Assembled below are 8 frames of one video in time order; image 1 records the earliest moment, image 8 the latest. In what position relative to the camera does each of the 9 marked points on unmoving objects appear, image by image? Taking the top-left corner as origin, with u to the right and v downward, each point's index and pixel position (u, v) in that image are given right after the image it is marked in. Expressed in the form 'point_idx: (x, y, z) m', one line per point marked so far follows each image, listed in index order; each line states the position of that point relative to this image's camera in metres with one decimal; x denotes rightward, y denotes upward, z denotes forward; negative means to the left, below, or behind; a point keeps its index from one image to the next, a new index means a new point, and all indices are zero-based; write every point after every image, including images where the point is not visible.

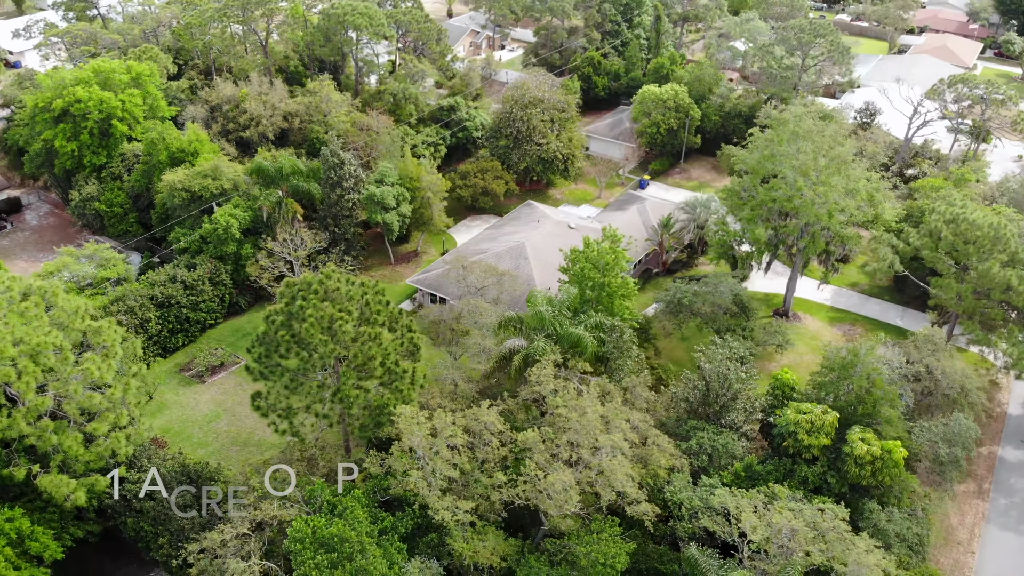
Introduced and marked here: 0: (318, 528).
0: (-4.9, -5.6, +19.2) m
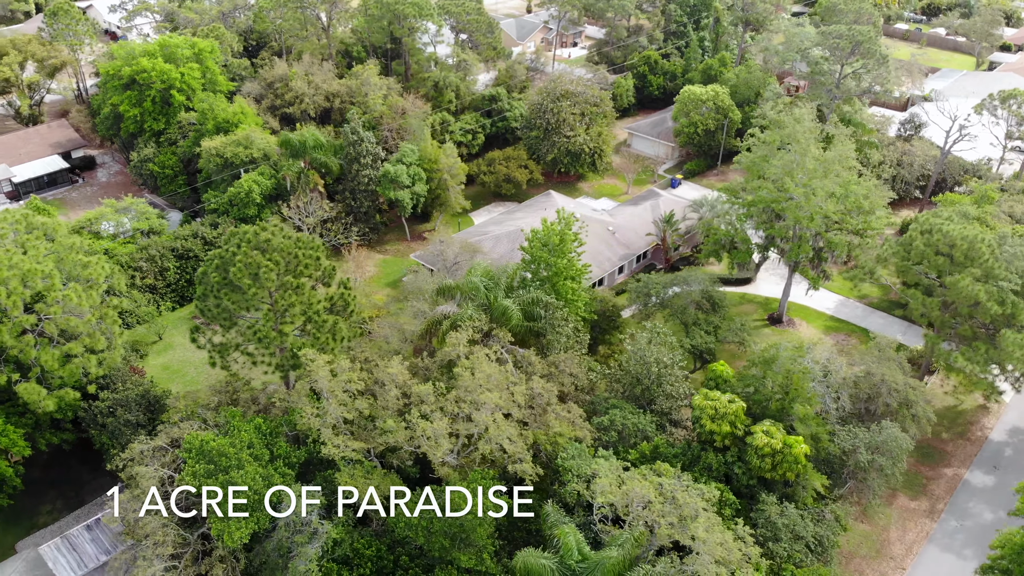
0: (-8.4, -4.1, +21.6) m
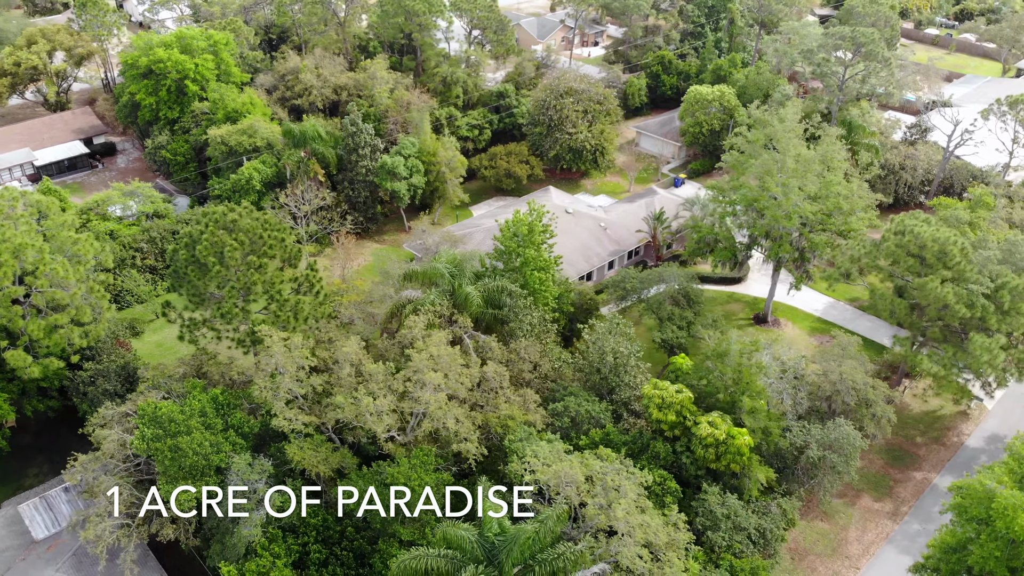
0: (-10.1, -3.4, +22.7) m
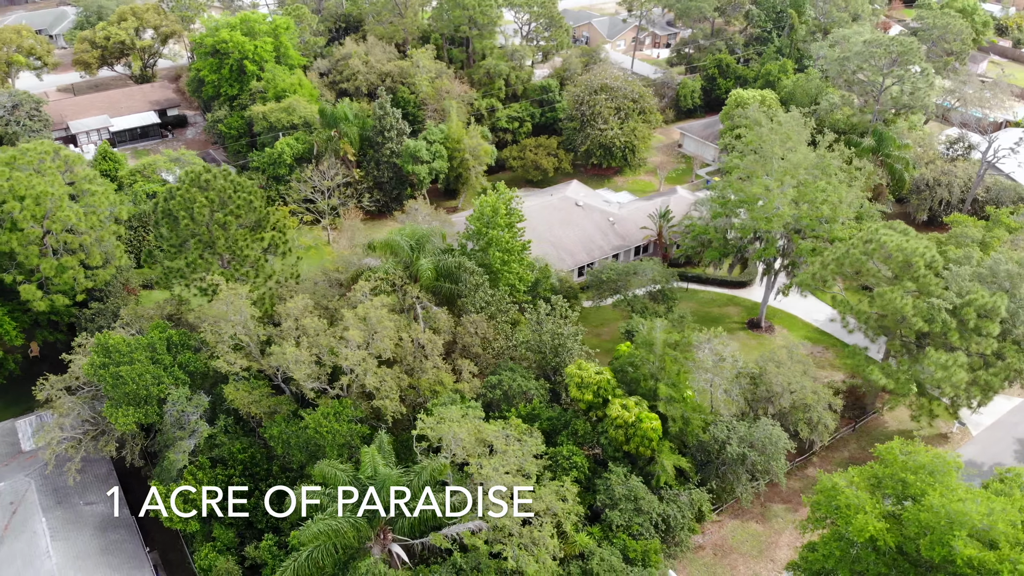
0: (-12.7, -1.6, +25.5) m
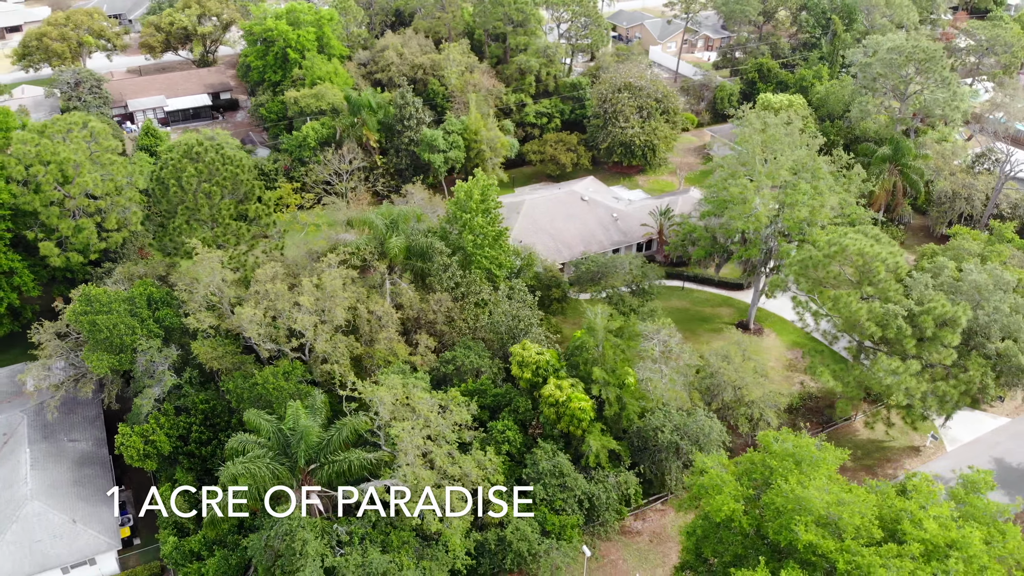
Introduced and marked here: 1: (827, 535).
0: (-14.5, -0.1, +28.1) m
1: (+6.5, -5.1, +16.9) m
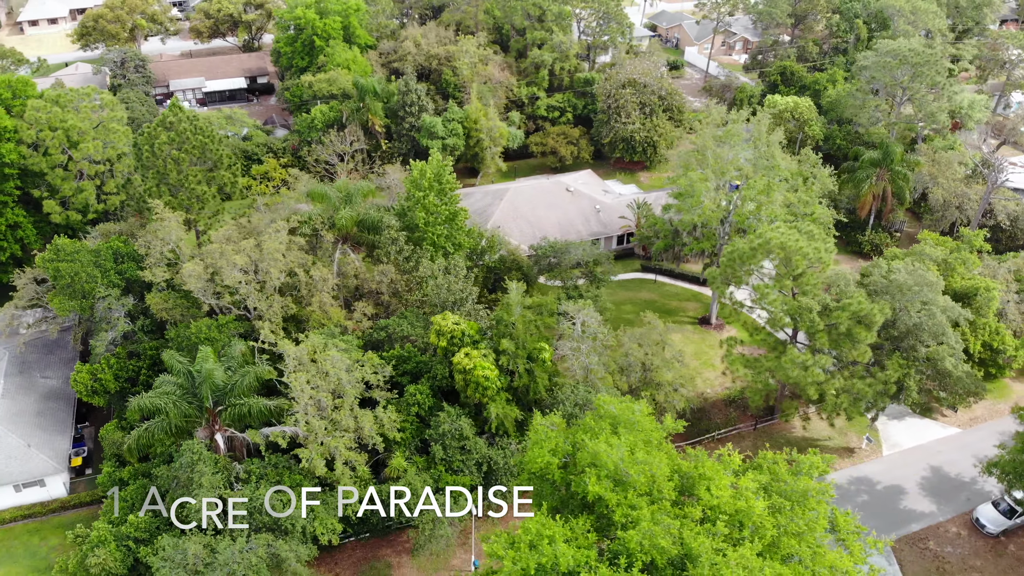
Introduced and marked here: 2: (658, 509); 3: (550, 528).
0: (-17.2, +1.8, +31.1) m
1: (+2.3, -4.5, +17.8) m
2: (+3.1, -4.6, +17.2) m
3: (+0.8, -5.0, +17.1) m
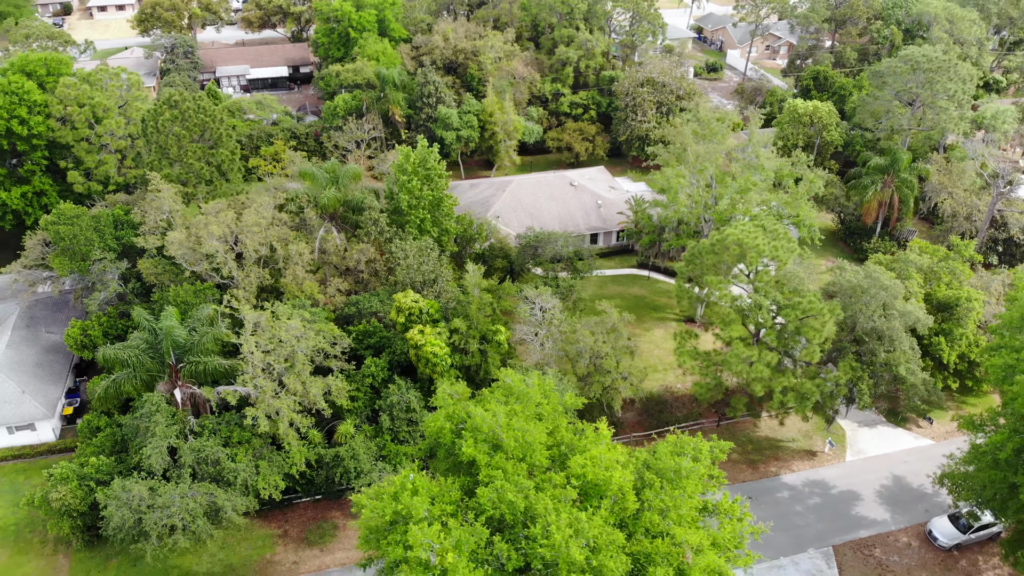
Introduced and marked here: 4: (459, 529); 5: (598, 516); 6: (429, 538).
0: (-18.4, +3.4, +33.6) m
1: (-0.4, -3.9, +18.7) m
2: (+0.2, -4.1, +17.9) m
3: (-2.1, -4.4, +18.1) m
4: (-1.1, -5.0, +16.6) m
5: (+1.8, -4.8, +17.0) m
6: (-1.6, -4.9, +15.8) m
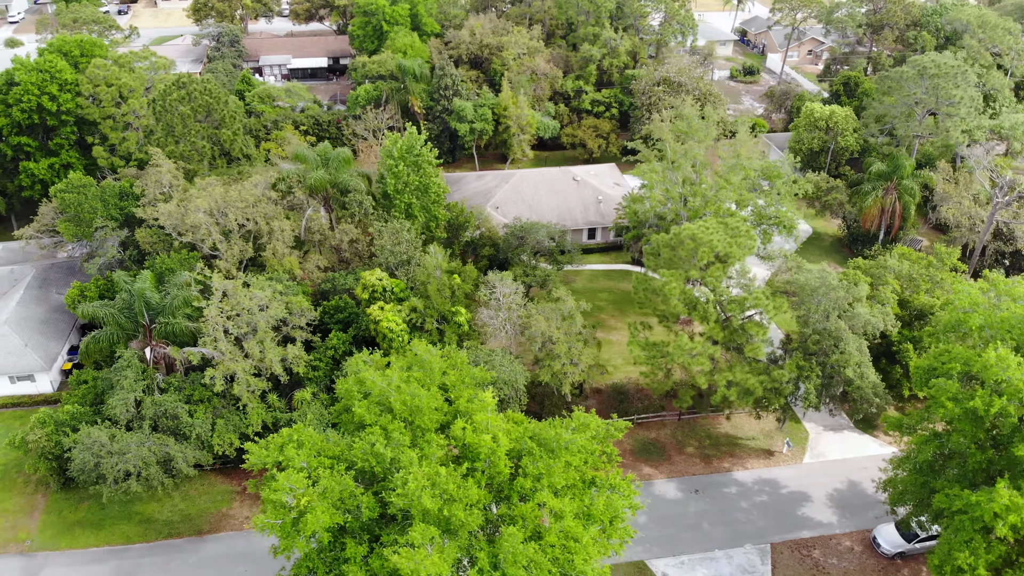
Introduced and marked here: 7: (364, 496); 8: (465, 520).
0: (-19.3, +4.9, +36.2) m
1: (-3.2, -3.2, +19.8) m
2: (-2.6, -3.4, +19.0) m
3: (-4.9, -3.6, +19.4) m
4: (-4.0, -4.2, +17.8) m
5: (-1.1, -4.2, +18.0) m
6: (-4.6, -4.1, +17.0) m
7: (-3.2, -4.5, +17.4) m
8: (-1.0, -4.9, +17.0) m
